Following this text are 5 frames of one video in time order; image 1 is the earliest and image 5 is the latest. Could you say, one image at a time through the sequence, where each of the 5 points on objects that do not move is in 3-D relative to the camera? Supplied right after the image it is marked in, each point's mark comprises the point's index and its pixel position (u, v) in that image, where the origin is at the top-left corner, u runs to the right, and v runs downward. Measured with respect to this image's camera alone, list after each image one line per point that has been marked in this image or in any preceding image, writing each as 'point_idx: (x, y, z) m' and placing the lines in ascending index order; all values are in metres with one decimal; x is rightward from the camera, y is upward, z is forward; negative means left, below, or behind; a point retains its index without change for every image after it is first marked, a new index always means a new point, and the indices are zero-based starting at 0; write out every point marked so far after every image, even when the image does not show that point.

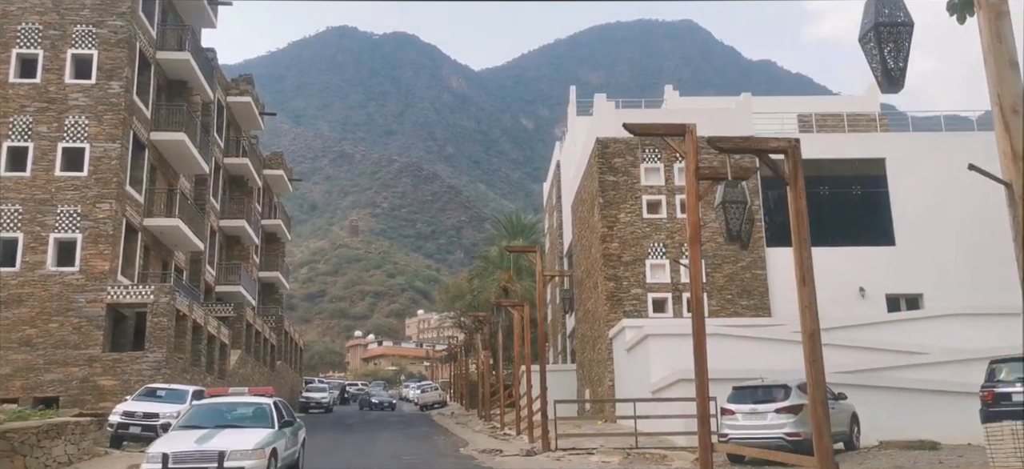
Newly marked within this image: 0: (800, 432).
0: (+5.4, -3.7, +17.0) m
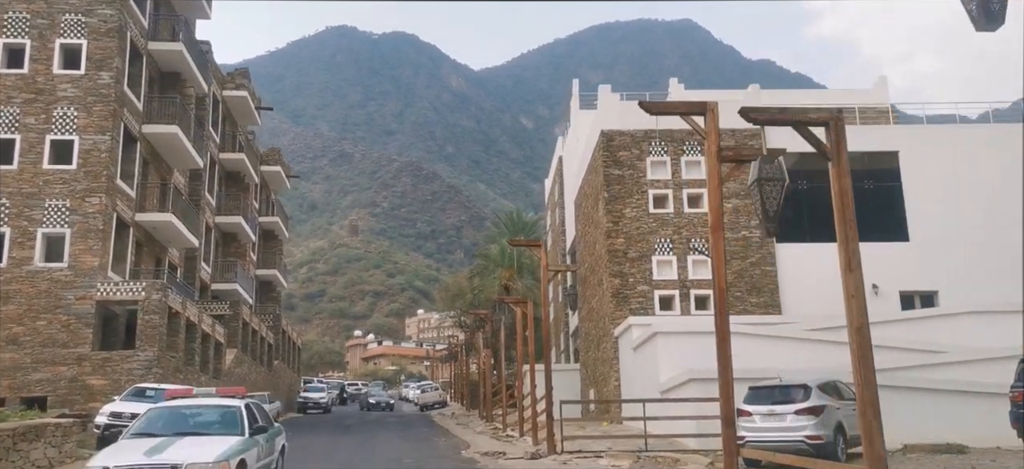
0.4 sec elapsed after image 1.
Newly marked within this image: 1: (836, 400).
0: (+5.5, -3.6, +16.1) m
1: (+6.1, -3.1, +17.0) m
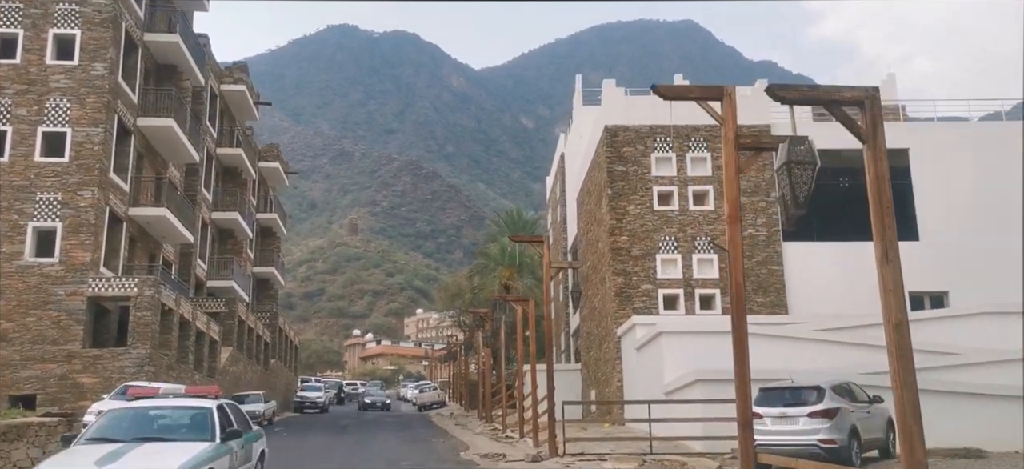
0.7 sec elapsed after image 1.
0: (+5.5, -3.5, +15.4) m
1: (+6.1, -3.0, +16.3) m
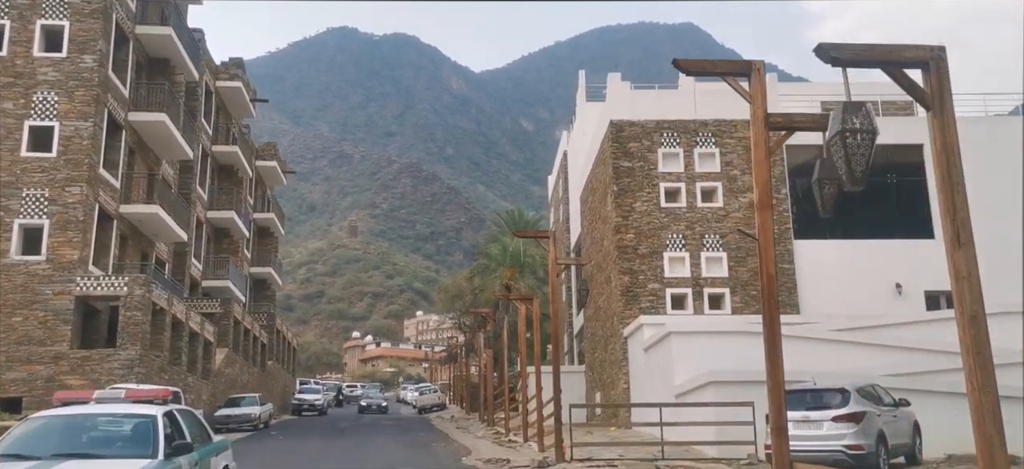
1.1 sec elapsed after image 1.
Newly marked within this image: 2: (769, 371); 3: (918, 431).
0: (+5.6, -3.4, +14.5) m
1: (+6.2, -2.9, +15.4) m
2: (+2.6, -1.4, +9.2) m
3: (+7.6, -3.7, +16.9) m
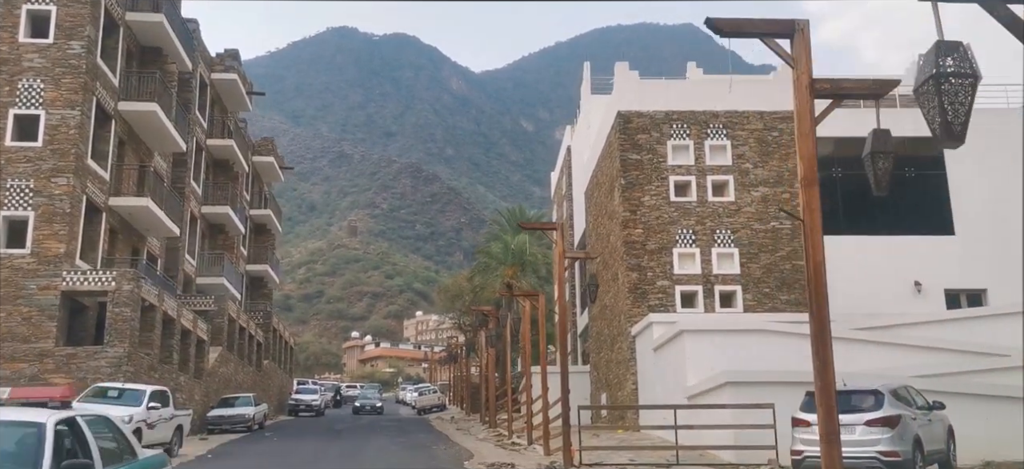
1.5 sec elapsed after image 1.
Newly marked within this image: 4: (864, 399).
0: (+5.7, -3.2, +13.4) m
1: (+6.3, -2.8, +14.3) m
2: (+2.7, -1.2, +8.1) m
3: (+7.7, -3.5, +15.8) m
4: (+5.5, -2.5, +14.0) m
